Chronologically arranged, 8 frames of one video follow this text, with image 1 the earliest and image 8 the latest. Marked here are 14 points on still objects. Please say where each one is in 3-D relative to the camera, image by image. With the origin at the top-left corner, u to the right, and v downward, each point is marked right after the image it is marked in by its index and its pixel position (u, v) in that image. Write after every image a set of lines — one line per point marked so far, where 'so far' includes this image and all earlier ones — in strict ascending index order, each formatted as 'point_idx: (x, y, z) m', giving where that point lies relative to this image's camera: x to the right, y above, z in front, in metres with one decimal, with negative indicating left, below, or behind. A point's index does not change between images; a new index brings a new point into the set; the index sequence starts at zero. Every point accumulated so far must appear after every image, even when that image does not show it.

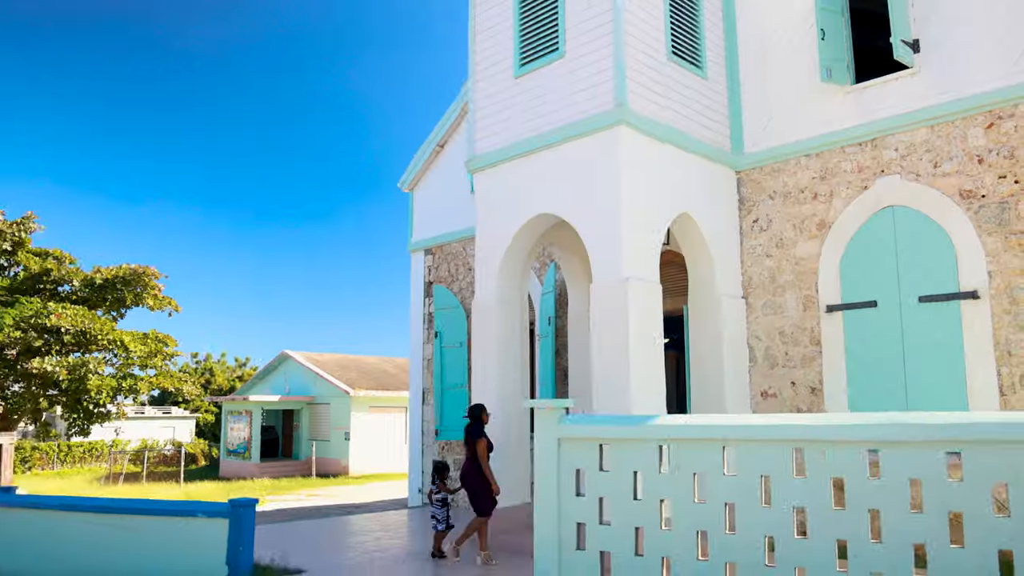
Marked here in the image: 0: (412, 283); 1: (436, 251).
0: (-1.6, +0.1, +12.6) m
1: (-1.2, +0.6, +12.3) m
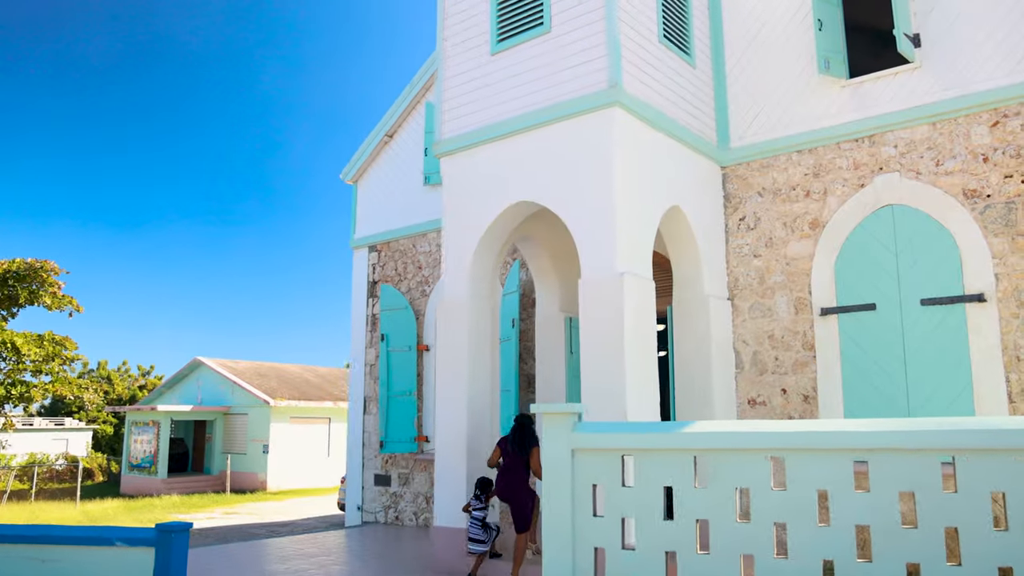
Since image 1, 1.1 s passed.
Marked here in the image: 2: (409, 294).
0: (-2.3, +0.1, +11.6) m
1: (-1.9, +0.6, +11.4) m
2: (-1.4, -0.1, +10.9) m
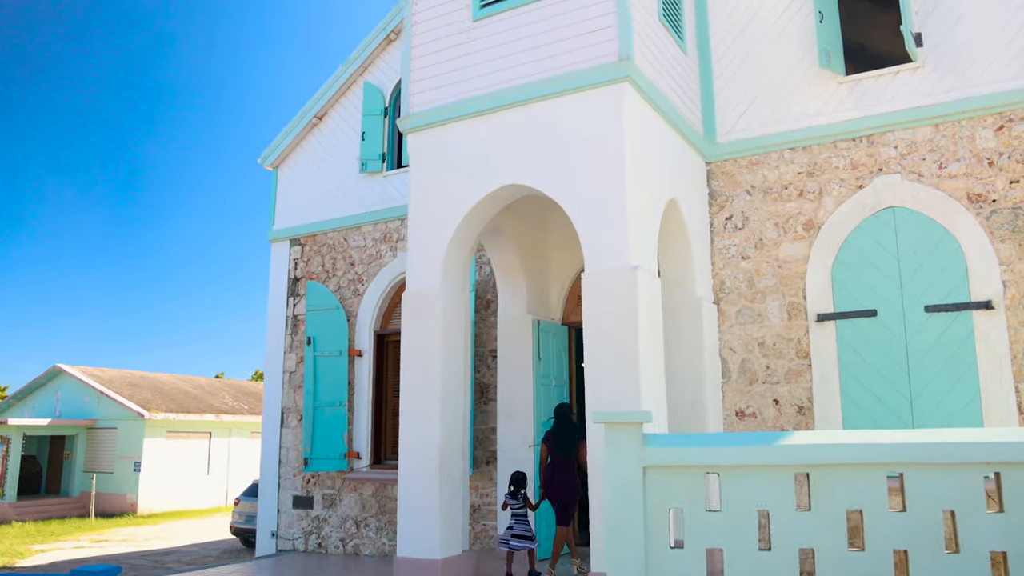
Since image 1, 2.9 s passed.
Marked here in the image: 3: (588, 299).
0: (-3.1, +0.1, +10.4) m
1: (-2.6, +0.6, +10.2) m
2: (-2.2, 0.0, +9.8) m
3: (+0.5, -0.1, +5.8) m
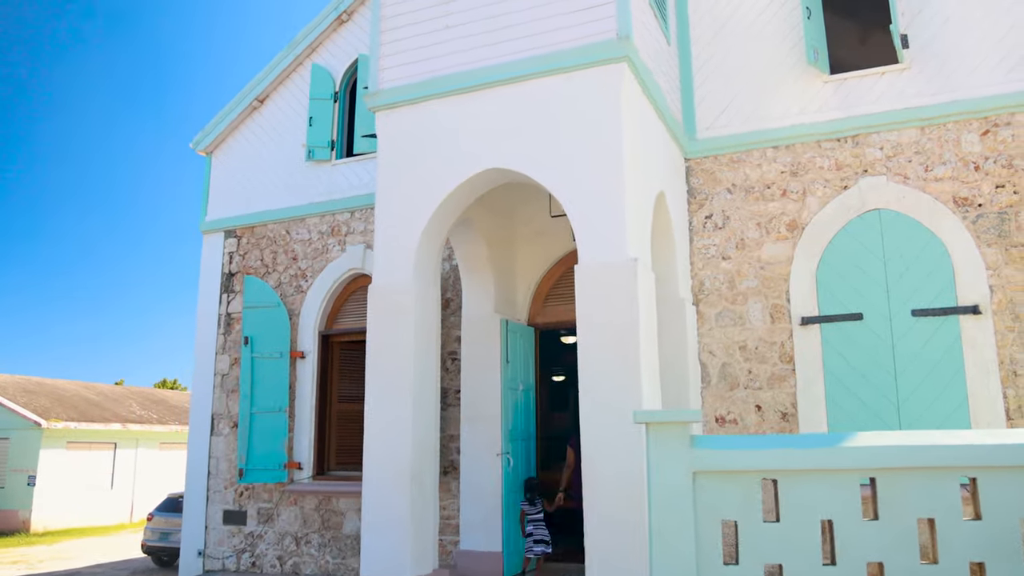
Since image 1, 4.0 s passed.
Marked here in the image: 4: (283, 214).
0: (-3.7, +0.2, +9.5) m
1: (-3.2, +0.6, +9.4) m
2: (-2.7, 0.0, +9.0) m
3: (+0.5, 0.0, +5.3) m
4: (-2.6, +0.8, +9.1) m
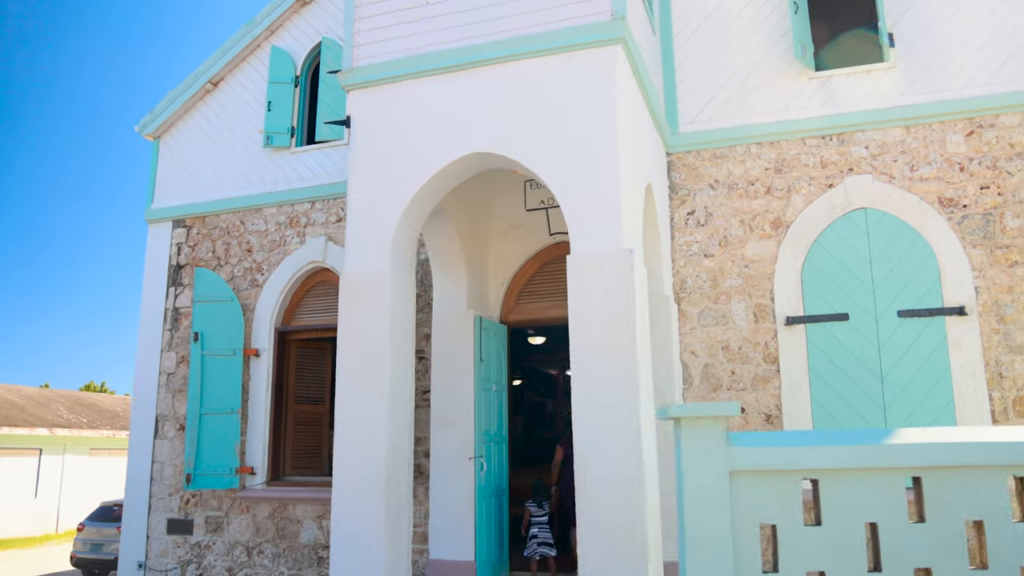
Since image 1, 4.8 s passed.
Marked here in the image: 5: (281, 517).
0: (-4.0, +0.2, +8.9) m
1: (-3.5, +0.7, +8.8) m
2: (-3.0, +0.1, +8.5) m
3: (+0.4, 0.0, +5.0) m
4: (-3.0, +0.9, +8.6) m
5: (-2.2, -2.2, +7.7) m
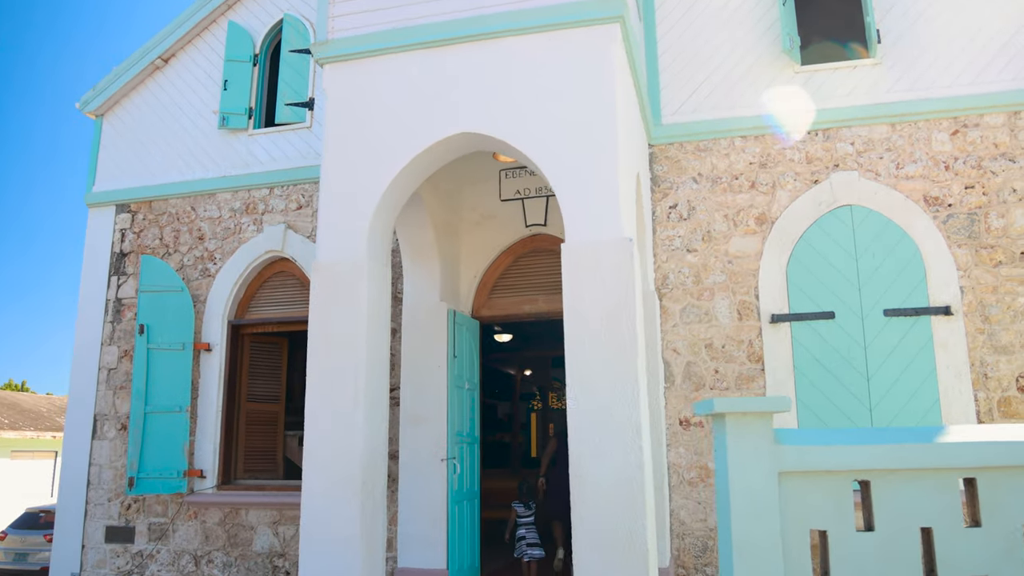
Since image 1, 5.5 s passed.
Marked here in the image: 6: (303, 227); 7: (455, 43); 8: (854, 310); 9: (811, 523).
0: (-4.4, +0.4, +8.2) m
1: (-3.8, +0.8, +8.2) m
2: (-3.3, +0.2, +7.9) m
3: (+0.3, +0.1, +4.7) m
4: (-3.3, +1.0, +8.1) m
5: (-2.5, -2.1, +7.2) m
6: (-2.0, +0.6, +7.6) m
7: (-0.4, +1.6, +5.3) m
8: (+2.7, -0.2, +6.2) m
9: (+1.0, -0.8, +2.8) m
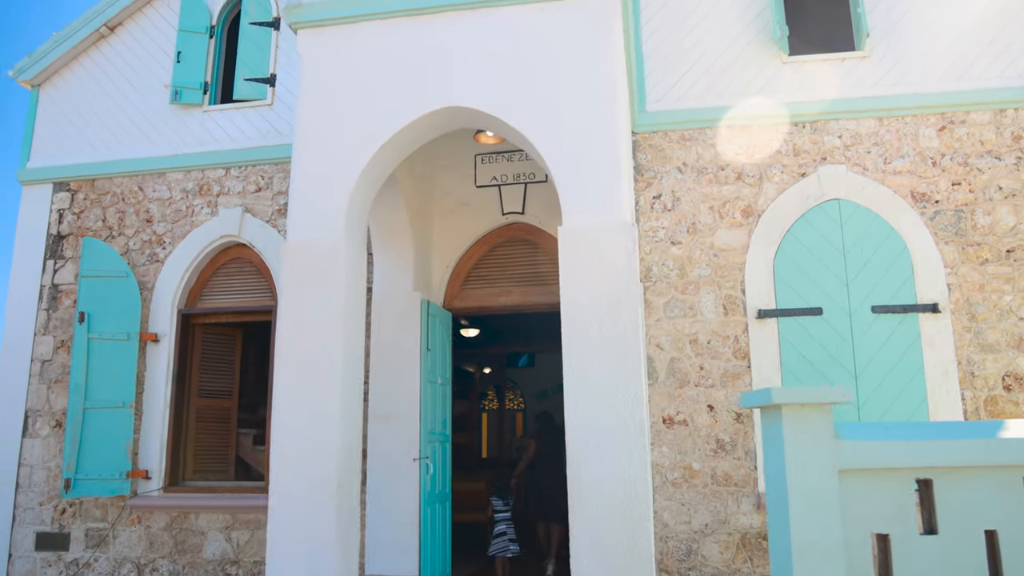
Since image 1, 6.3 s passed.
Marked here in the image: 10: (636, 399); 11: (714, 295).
0: (-4.6, +0.5, +7.6) m
1: (-4.1, +1.0, +7.6) m
2: (-3.6, +0.3, +7.3) m
3: (+0.3, +0.2, +4.4) m
4: (-3.5, +1.1, +7.5) m
5: (-2.8, -2.0, +6.7) m
6: (-2.2, +0.7, +7.1) m
7: (-0.4, +1.7, +4.9) m
8: (+2.5, -0.1, +6.1) m
9: (+1.1, -0.7, +2.5) m
10: (+0.6, -0.6, +4.2) m
11: (+1.6, -0.1, +6.3) m
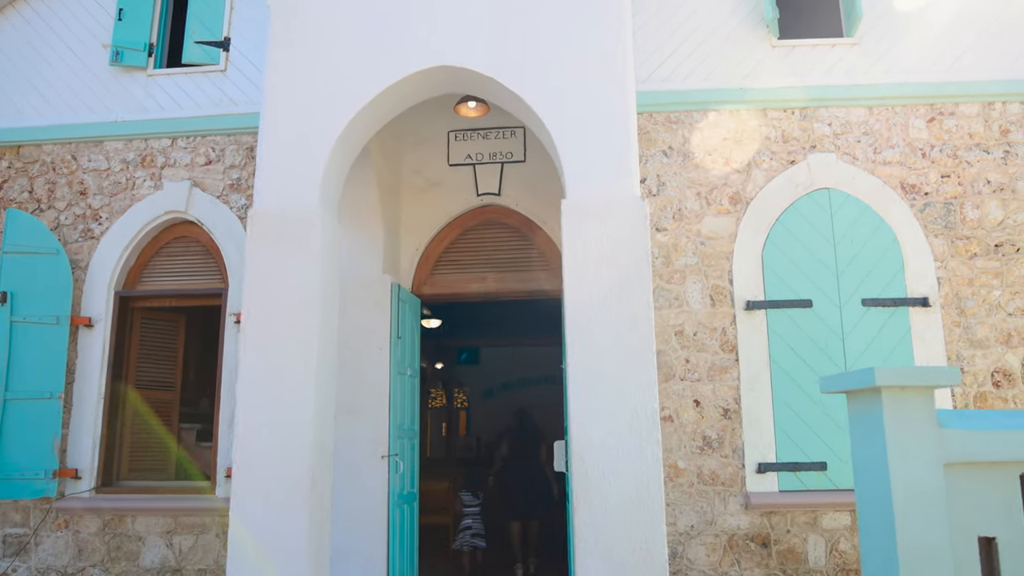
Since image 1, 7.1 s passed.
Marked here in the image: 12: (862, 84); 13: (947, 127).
0: (-4.9, +0.7, +6.7) m
1: (-4.3, +1.1, +6.8) m
2: (-3.8, +0.5, +6.6) m
3: (+0.3, +0.3, +4.0) m
4: (-3.8, +1.3, +6.7) m
5: (-3.0, -1.8, +6.0) m
6: (-2.5, +0.8, +6.5) m
7: (-0.4, +1.8, +4.5) m
8: (+2.3, -0.1, +5.9) m
9: (+1.3, -0.7, +2.2) m
10: (+0.6, -0.5, +3.8) m
11: (+1.4, 0.0, +6.0) m
12: (+2.7, +1.6, +6.2) m
13: (+3.3, +1.2, +6.1) m
